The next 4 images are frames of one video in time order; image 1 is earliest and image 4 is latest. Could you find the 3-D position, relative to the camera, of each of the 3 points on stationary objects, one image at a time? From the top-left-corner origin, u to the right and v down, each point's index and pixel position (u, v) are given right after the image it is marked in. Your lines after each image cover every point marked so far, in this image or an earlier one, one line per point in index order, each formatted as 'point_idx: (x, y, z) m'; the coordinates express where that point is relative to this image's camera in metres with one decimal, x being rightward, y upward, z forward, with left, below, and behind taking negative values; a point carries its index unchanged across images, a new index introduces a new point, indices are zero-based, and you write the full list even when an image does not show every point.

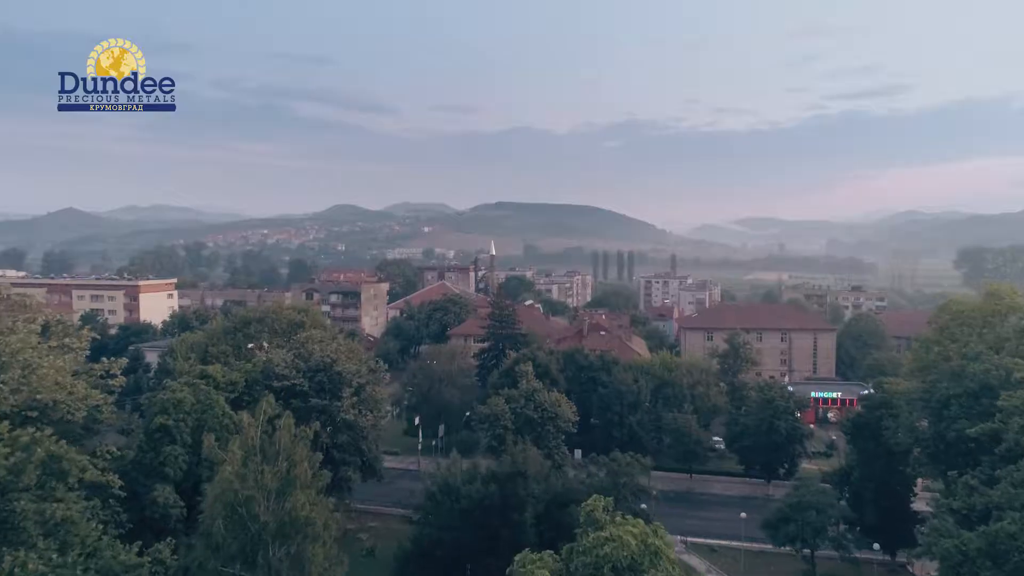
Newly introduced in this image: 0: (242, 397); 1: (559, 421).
0: (-5.2, -2.1, +14.5) m
1: (+0.9, -2.7, +15.5) m
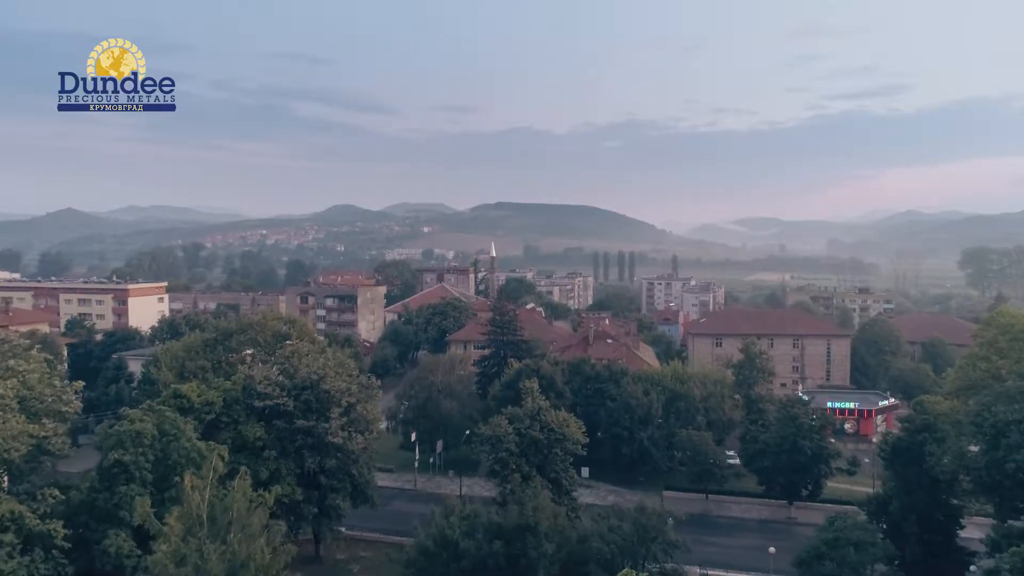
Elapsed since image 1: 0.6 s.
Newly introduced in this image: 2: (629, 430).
0: (-5.1, -2.3, +13.2) m
1: (+1.0, -2.9, +14.2) m
2: (+3.0, -3.6, +19.4) m
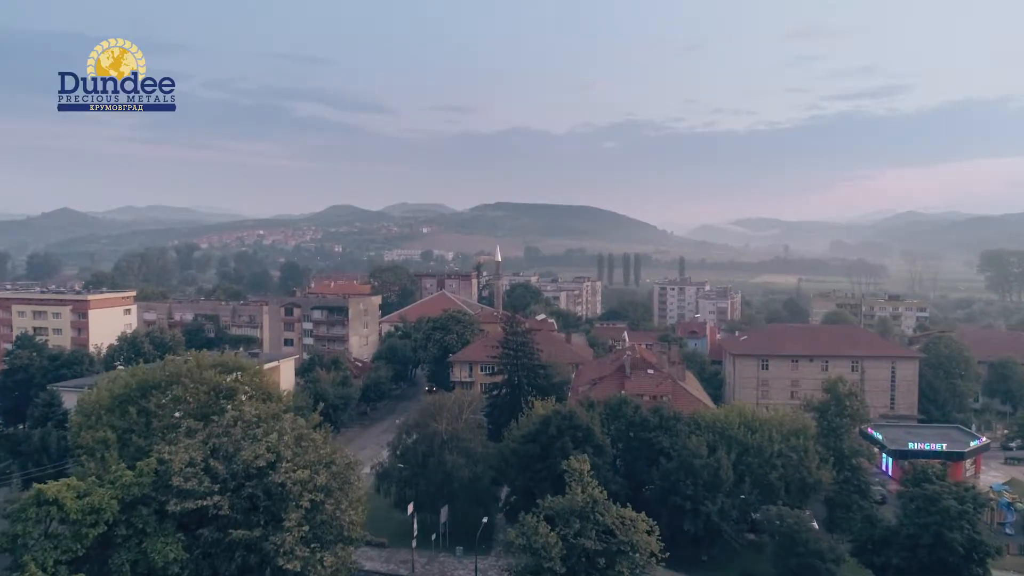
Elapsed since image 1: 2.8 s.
0: (-4.5, -2.7, +8.7) m
1: (+1.6, -3.4, +9.7) m
2: (+3.5, -4.1, +14.8) m
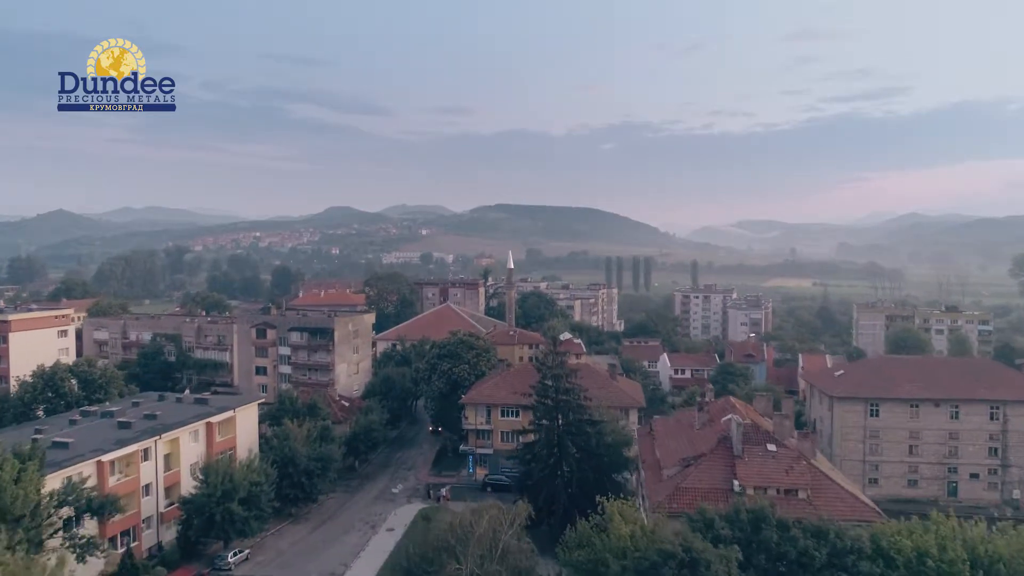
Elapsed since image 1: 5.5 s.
0: (-3.6, -3.3, +1.9) m
1: (+2.5, -4.0, +3.0) m
2: (+4.4, -4.7, +8.1) m
